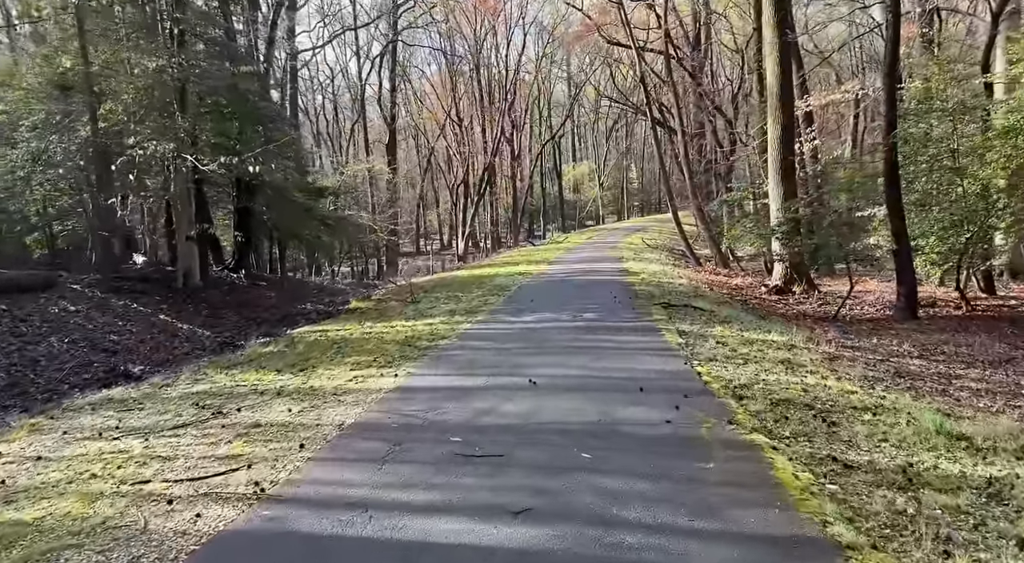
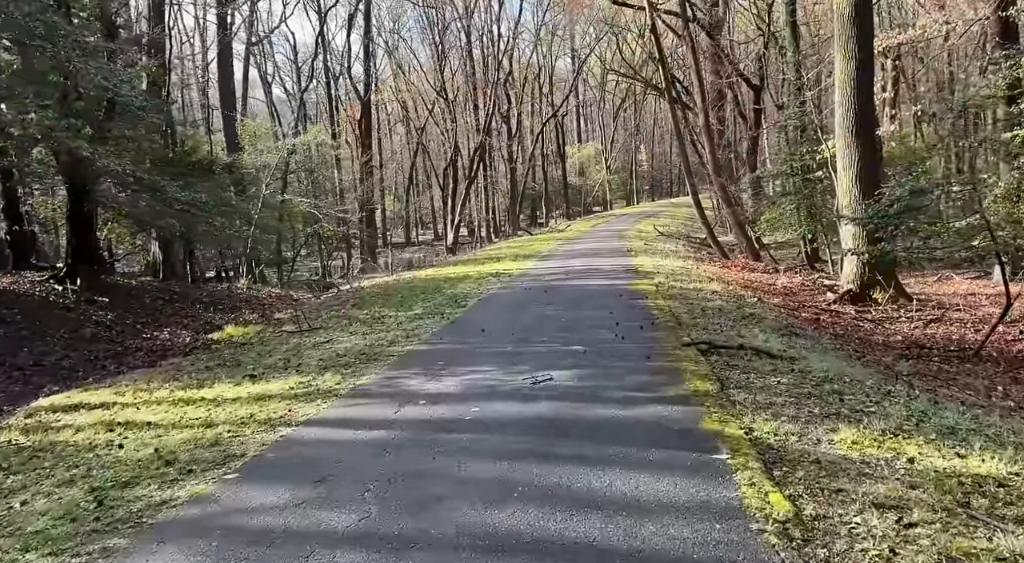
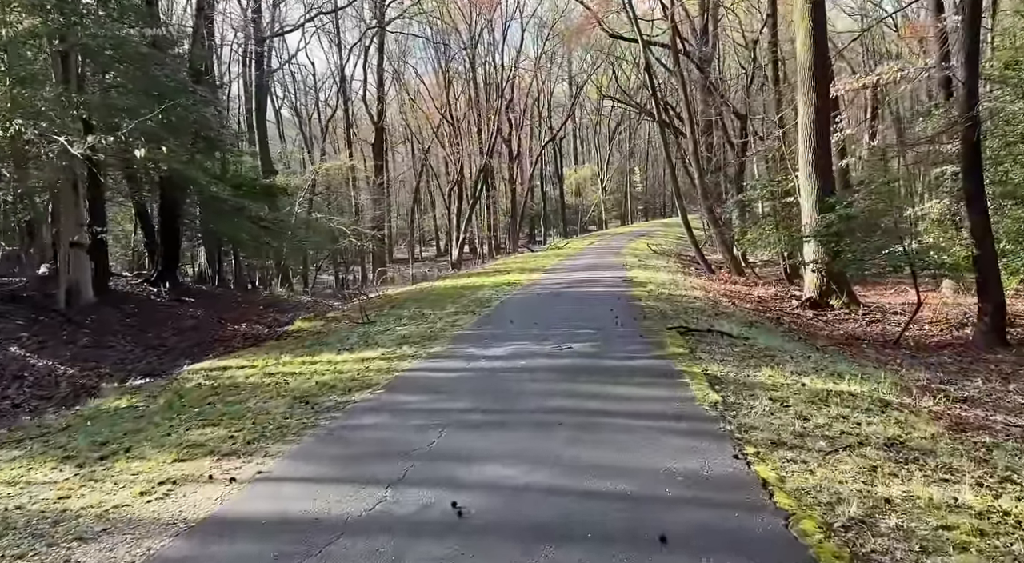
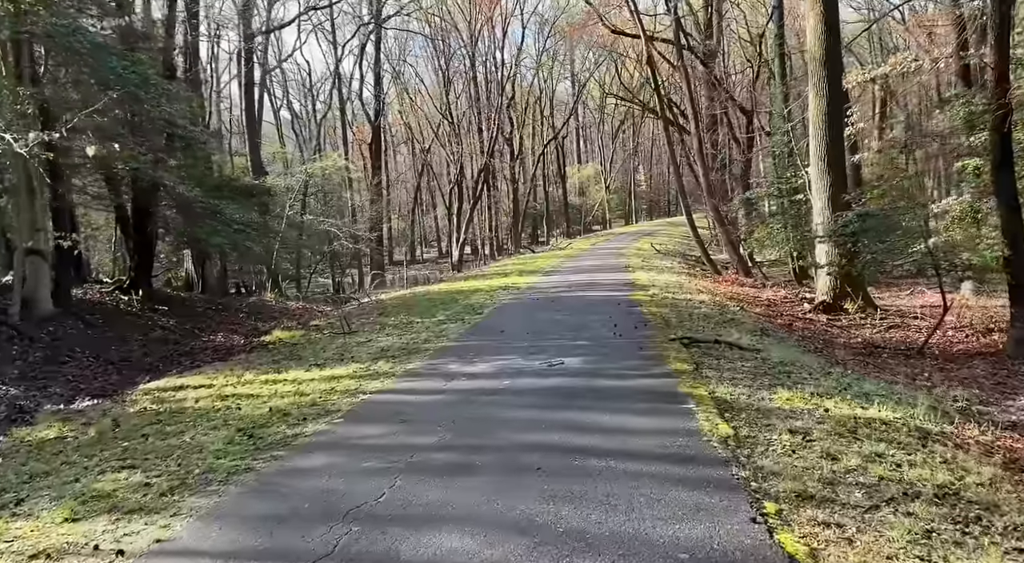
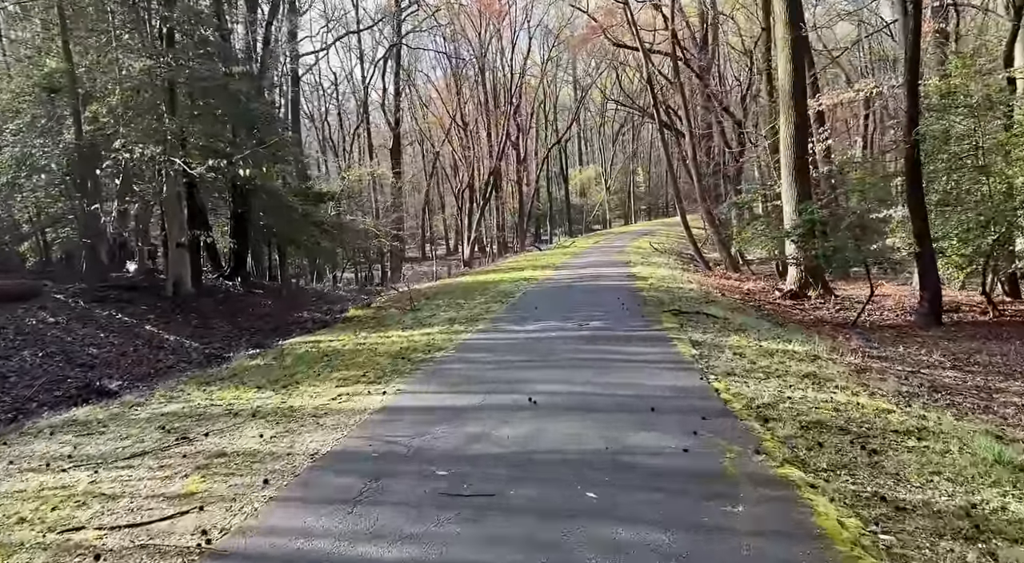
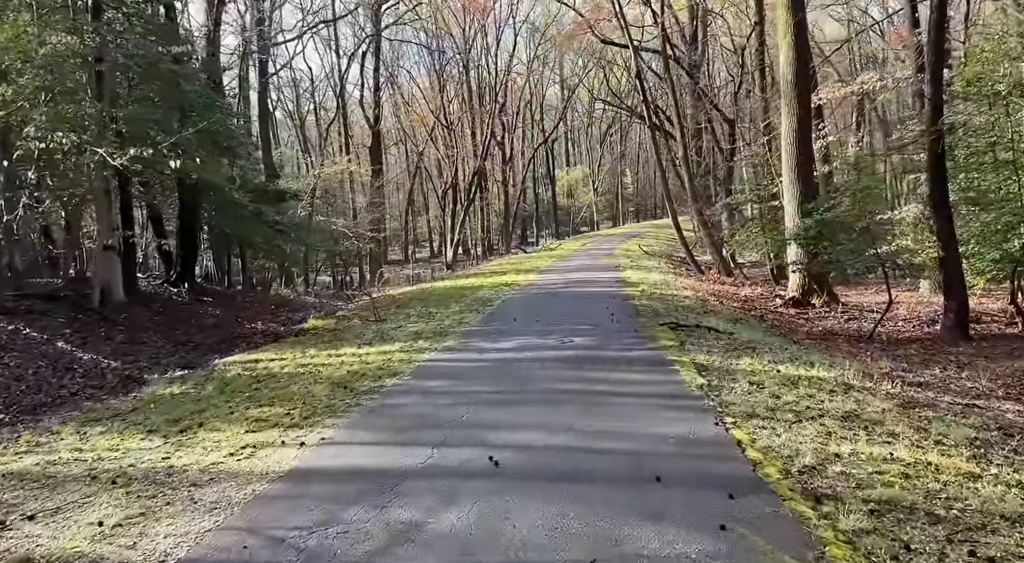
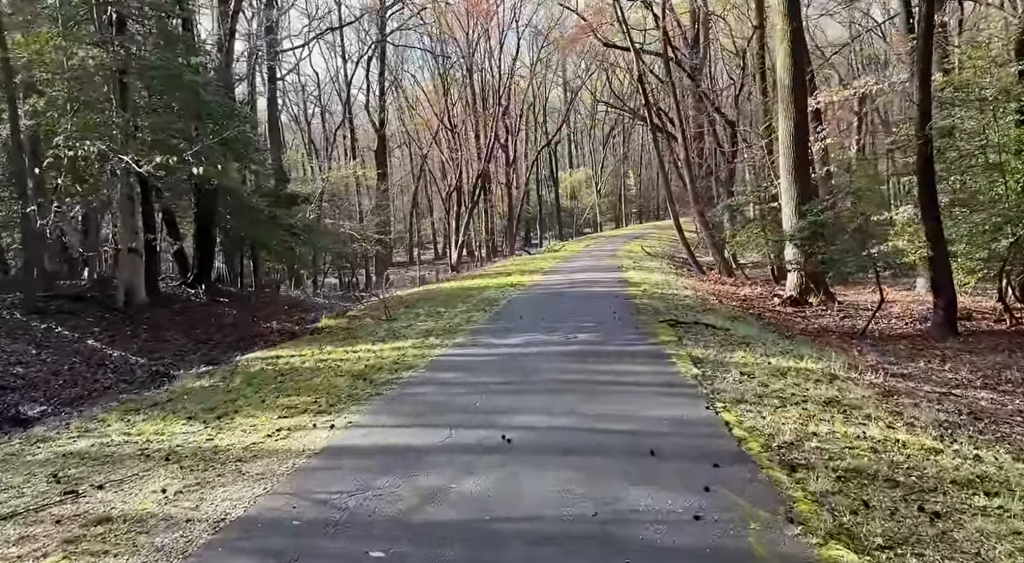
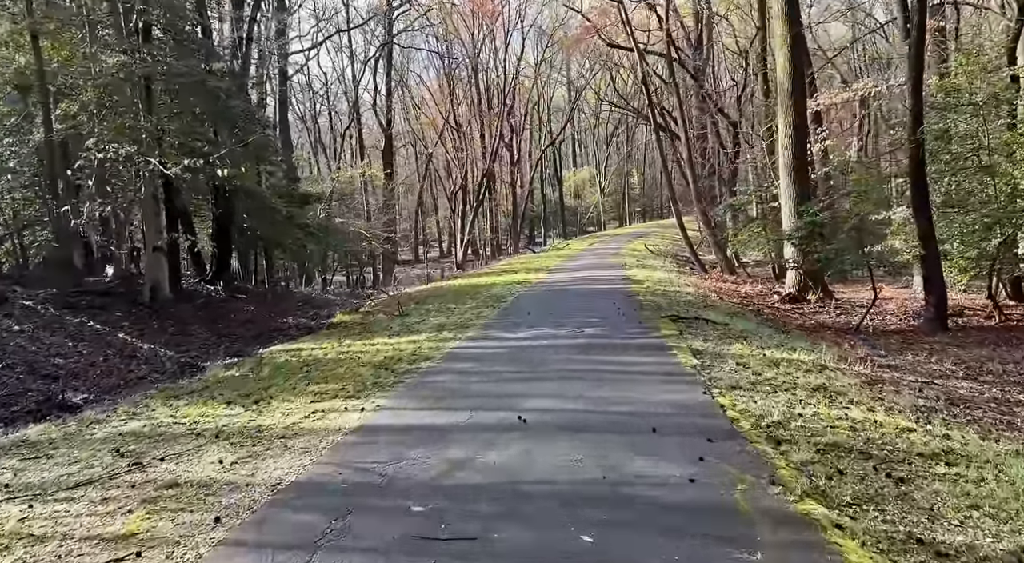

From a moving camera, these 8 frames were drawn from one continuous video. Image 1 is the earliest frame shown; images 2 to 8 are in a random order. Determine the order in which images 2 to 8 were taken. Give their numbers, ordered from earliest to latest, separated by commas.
5, 8, 7, 6, 3, 4, 2
